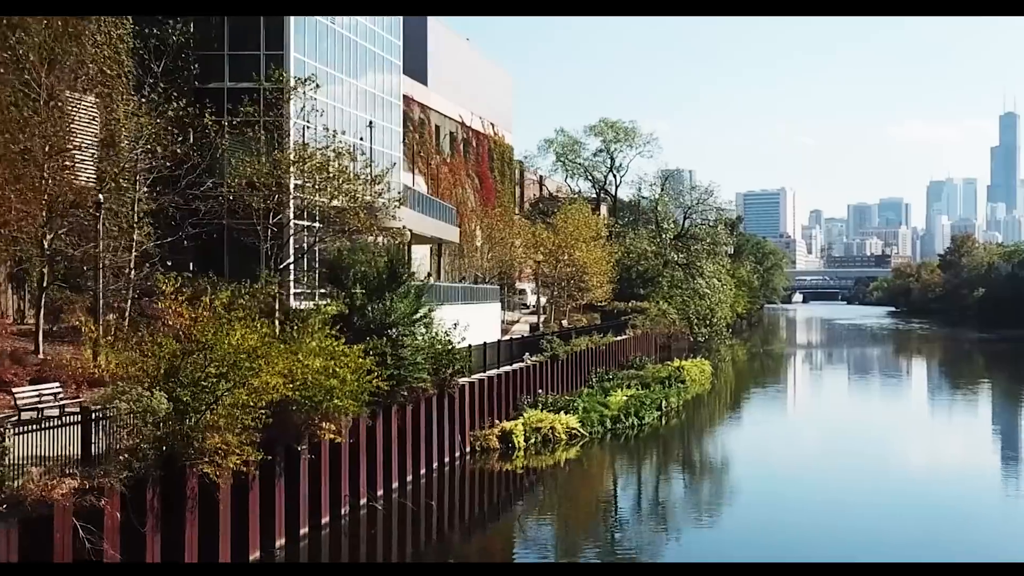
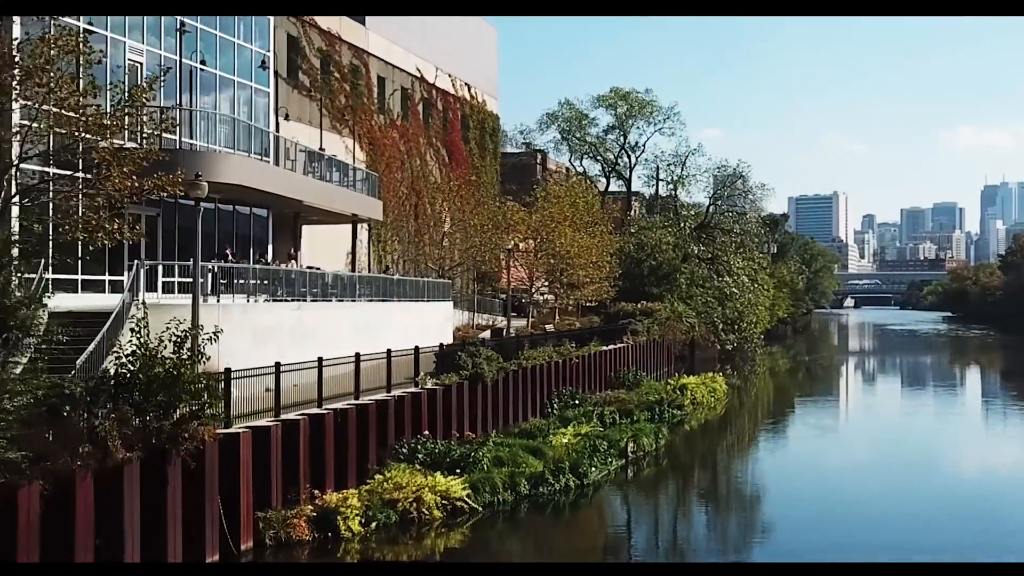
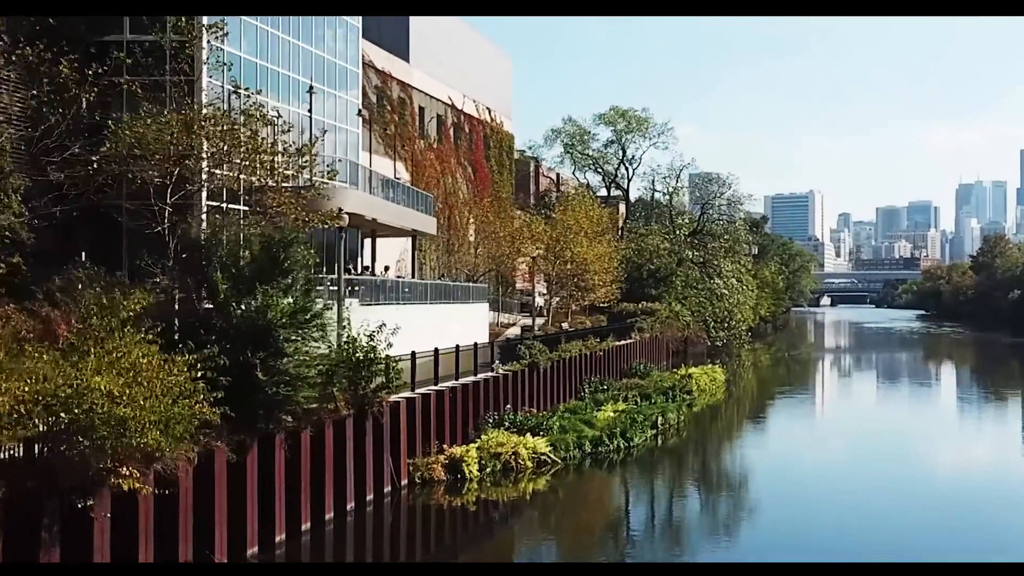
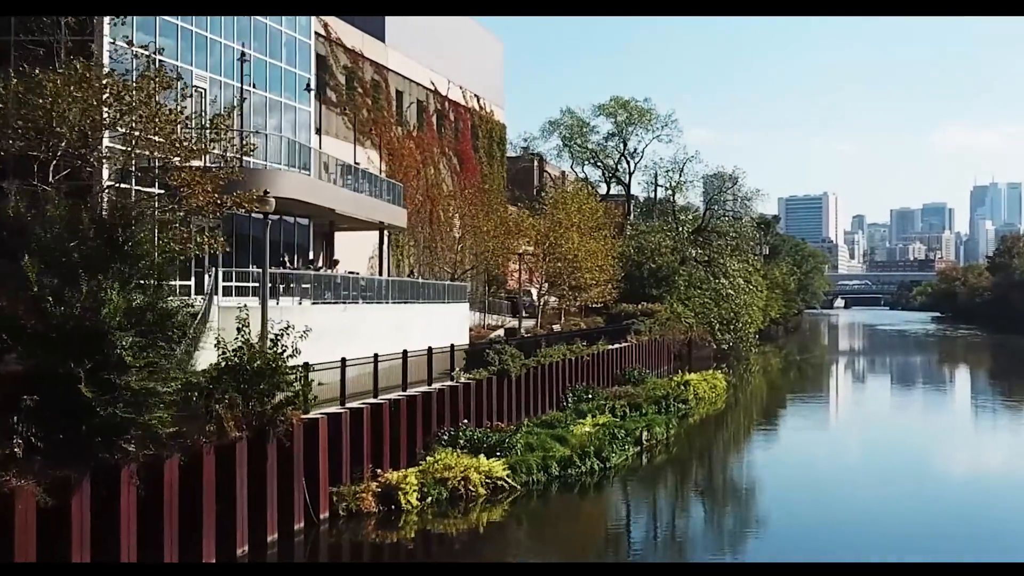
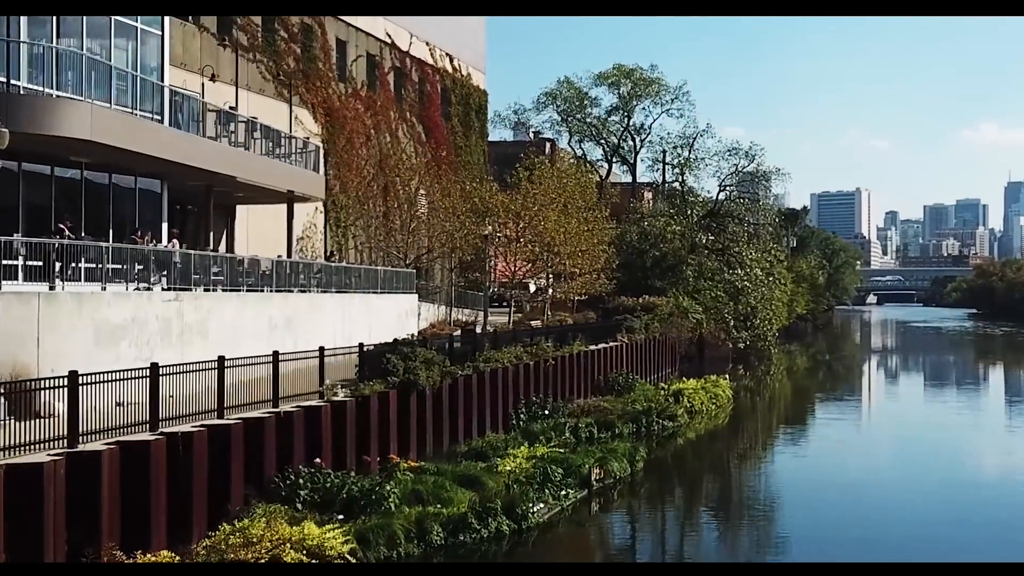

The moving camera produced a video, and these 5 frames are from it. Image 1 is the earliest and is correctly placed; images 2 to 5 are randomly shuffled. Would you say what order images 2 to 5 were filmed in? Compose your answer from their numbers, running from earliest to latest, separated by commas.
3, 4, 2, 5
